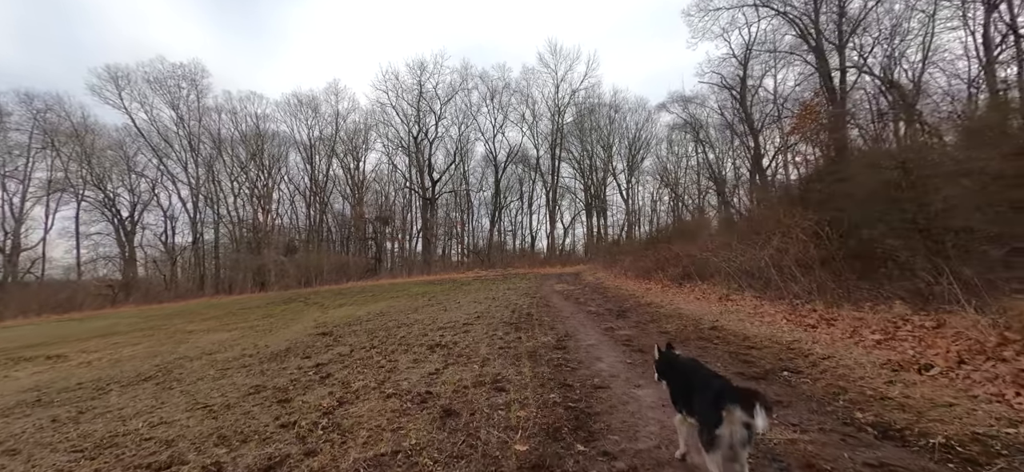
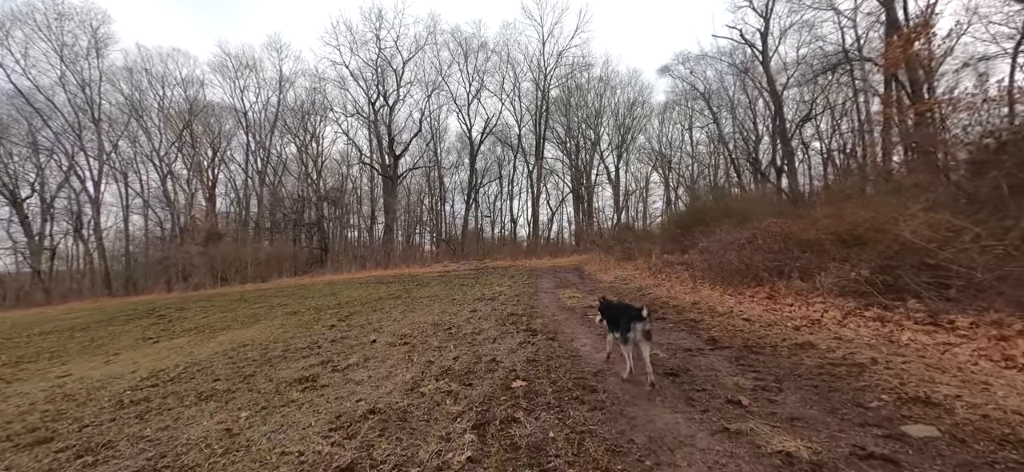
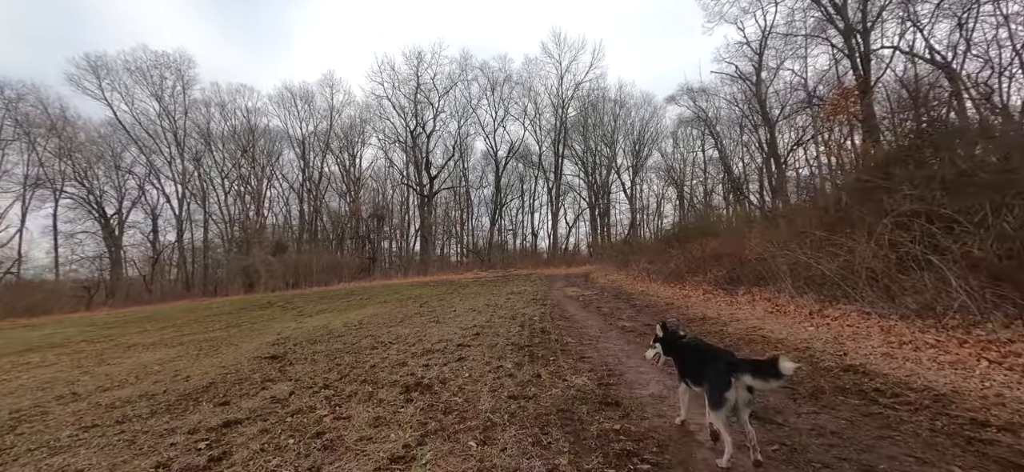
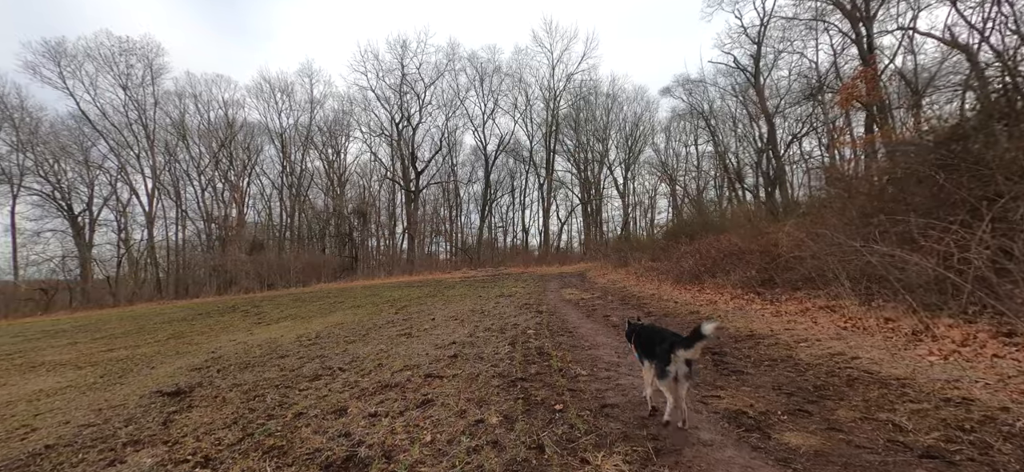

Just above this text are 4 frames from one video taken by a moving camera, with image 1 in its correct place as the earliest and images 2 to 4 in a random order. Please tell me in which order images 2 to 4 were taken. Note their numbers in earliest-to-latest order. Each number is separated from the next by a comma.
3, 4, 2
